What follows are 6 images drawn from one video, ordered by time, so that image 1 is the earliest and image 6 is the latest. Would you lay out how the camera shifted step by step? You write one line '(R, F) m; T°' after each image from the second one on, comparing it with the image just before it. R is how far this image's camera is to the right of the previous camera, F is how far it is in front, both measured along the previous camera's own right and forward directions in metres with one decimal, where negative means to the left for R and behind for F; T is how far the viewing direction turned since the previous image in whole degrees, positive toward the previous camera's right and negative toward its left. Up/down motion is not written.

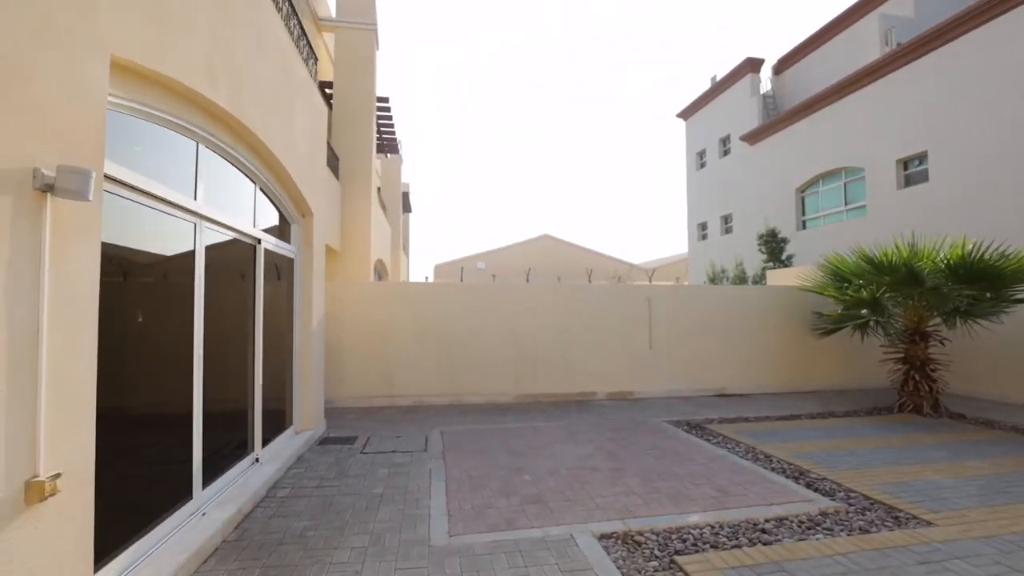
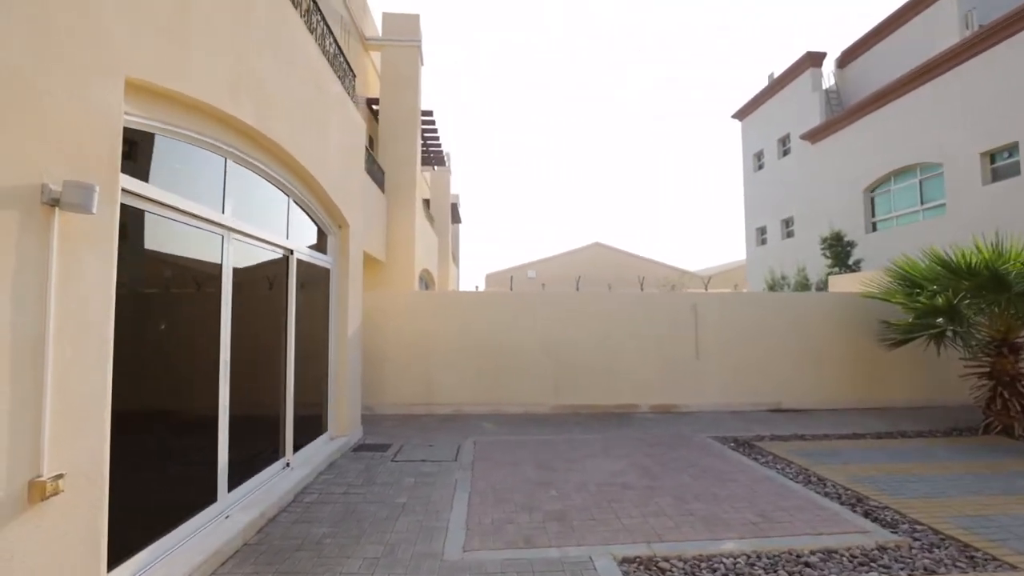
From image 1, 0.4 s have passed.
(+0.3, +0.1) m; -6°
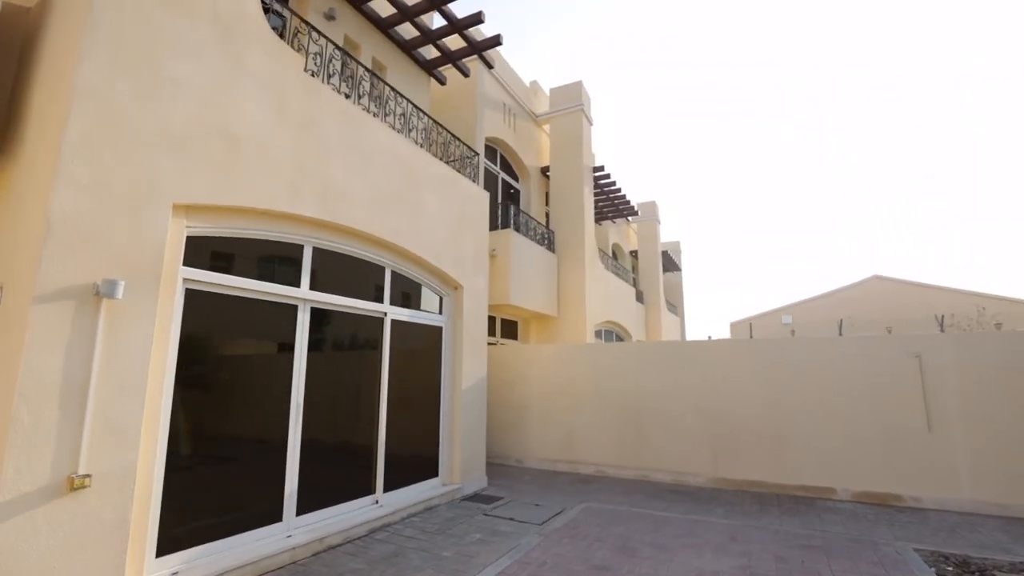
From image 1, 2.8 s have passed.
(+1.9, +0.7) m; -30°
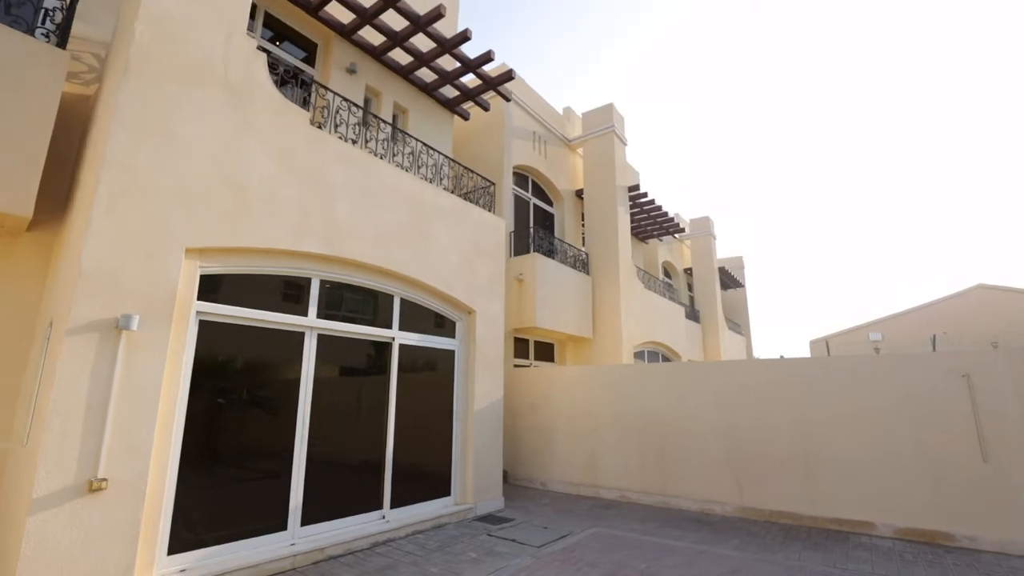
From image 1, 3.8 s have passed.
(+0.9, -0.1) m; -9°
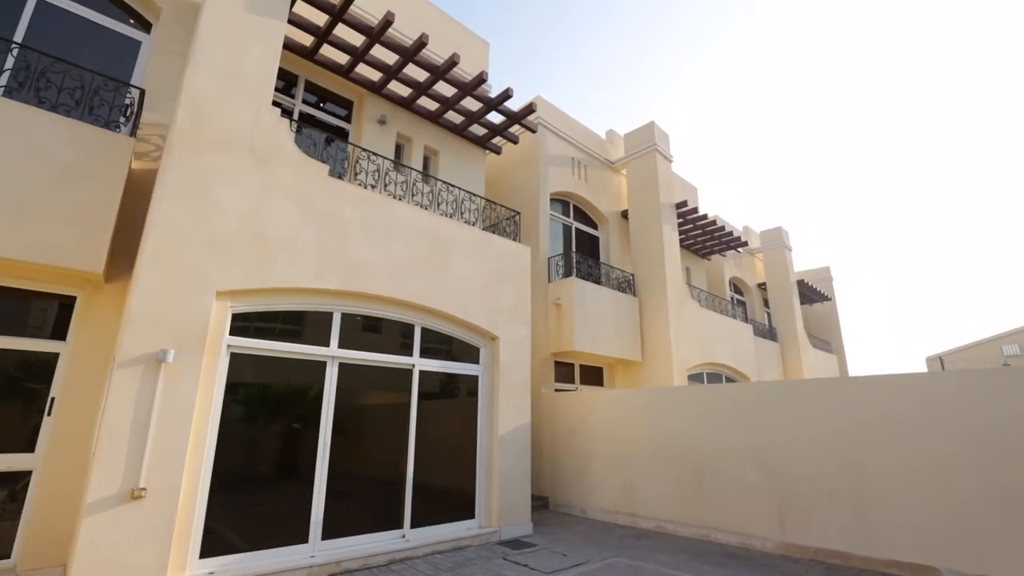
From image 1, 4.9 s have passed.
(+1.0, -0.1) m; -10°
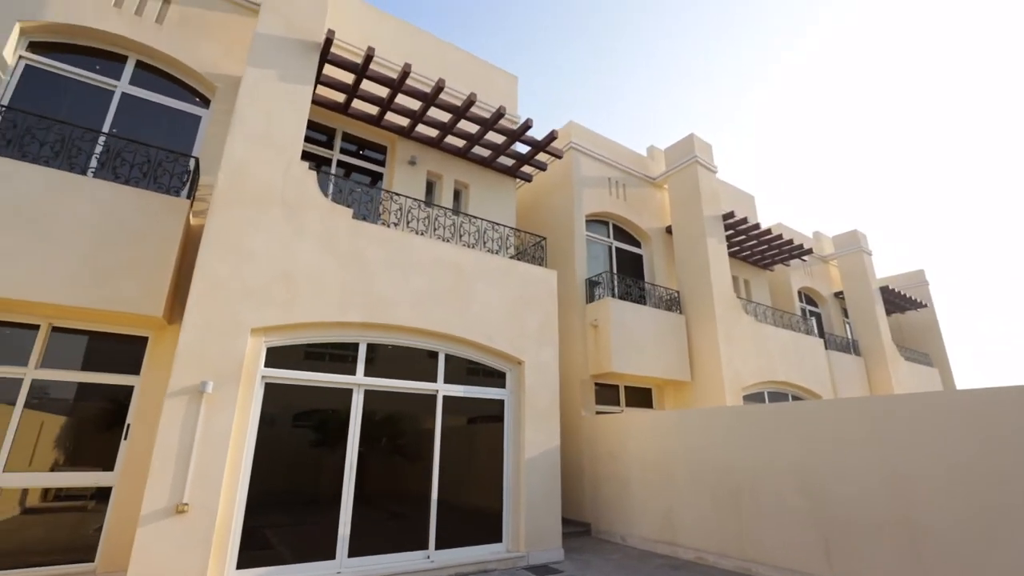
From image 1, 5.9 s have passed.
(+0.8, -0.1) m; -9°
